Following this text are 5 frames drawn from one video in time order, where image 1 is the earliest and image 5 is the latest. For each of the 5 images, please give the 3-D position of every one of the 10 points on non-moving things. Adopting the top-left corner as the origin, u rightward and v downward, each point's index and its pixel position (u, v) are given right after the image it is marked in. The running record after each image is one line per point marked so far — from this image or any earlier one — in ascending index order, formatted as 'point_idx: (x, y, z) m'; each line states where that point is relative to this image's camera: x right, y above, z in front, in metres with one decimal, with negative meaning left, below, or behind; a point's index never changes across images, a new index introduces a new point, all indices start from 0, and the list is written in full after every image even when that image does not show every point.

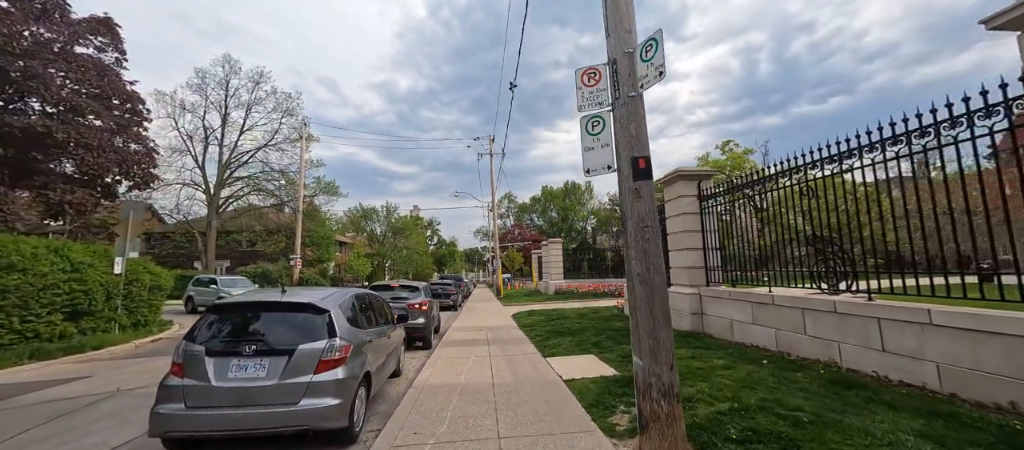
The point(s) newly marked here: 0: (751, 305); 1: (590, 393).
0: (+4.0, -1.3, +6.3) m
1: (+0.9, -2.0, +4.4) m
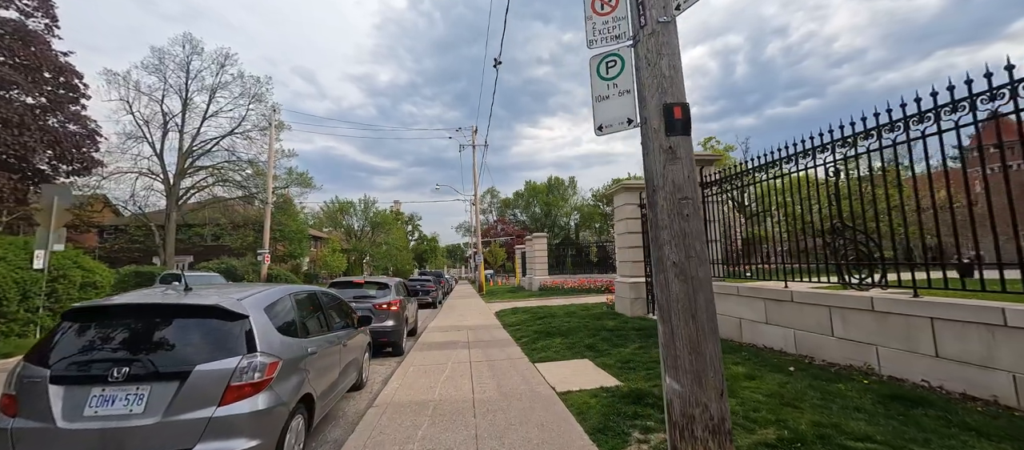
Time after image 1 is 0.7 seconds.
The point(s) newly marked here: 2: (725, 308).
0: (+3.8, -1.2, +5.7) m
1: (+0.8, -1.8, +3.5) m
2: (+3.7, -1.5, +6.6) m
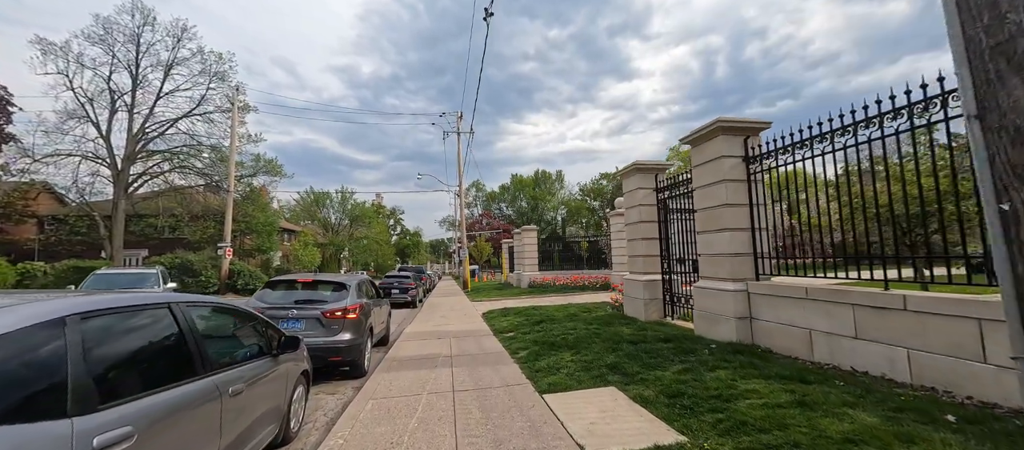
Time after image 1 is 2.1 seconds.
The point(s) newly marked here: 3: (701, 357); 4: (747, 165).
0: (+3.8, -0.9, +4.2) m
1: (+0.8, -1.6, +2.0) m
2: (+3.7, -1.2, +5.1) m
3: (+2.4, -1.7, +4.8) m
4: (+3.6, +0.9, +5.8) m
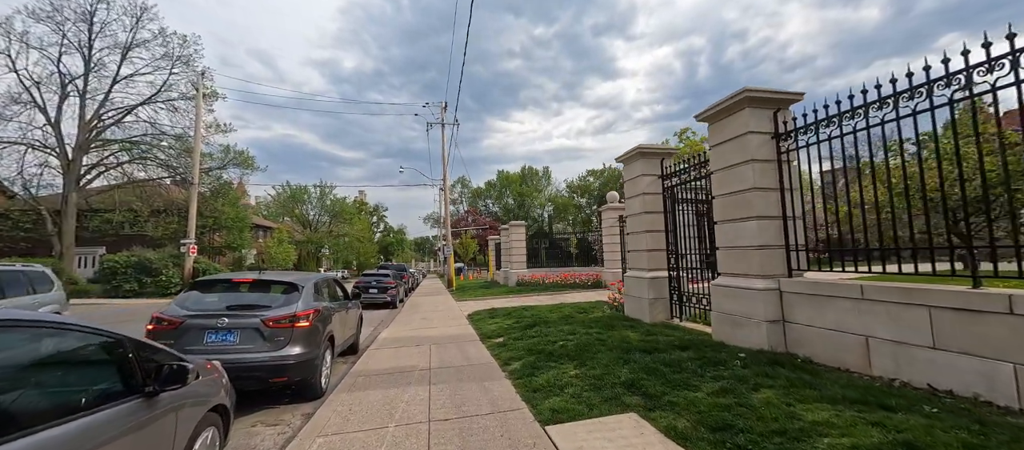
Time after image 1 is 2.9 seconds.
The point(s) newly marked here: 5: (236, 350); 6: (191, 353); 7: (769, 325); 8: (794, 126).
0: (+3.7, -0.8, +3.4) m
1: (+0.9, -1.4, +1.1) m
2: (+3.6, -1.1, +4.3) m
3: (+2.3, -1.5, +3.9) m
4: (+3.5, +1.1, +5.0) m
5: (-3.1, -1.4, +4.3) m
6: (-3.7, -1.5, +4.3) m
7: (+3.2, -1.2, +4.7) m
8: (+3.6, +1.3, +4.7) m
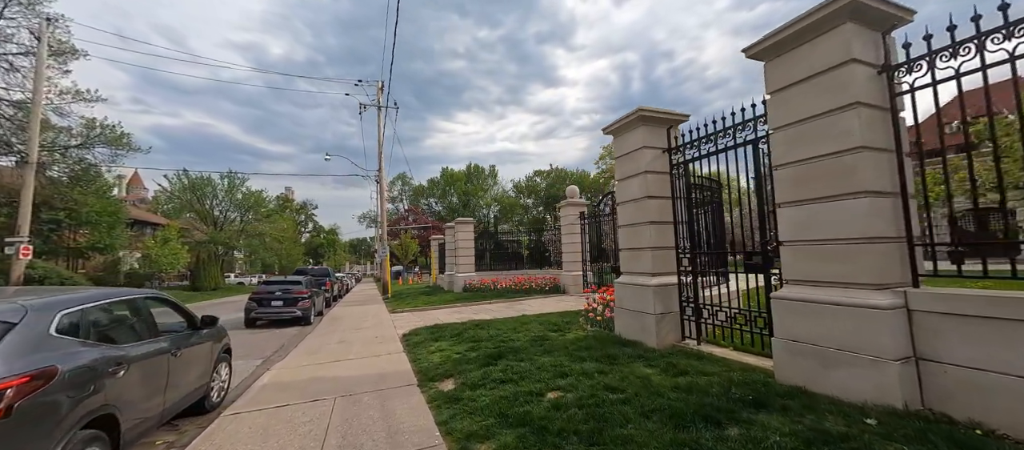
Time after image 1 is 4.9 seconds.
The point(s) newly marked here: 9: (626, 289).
0: (+3.7, -0.6, +1.7) m
1: (+1.2, -1.2, -1.1) m
2: (+3.4, -0.9, +2.6) m
3: (+2.2, -1.3, +2.0) m
4: (+3.2, +1.3, +3.2) m
5: (-3.3, -1.2, +1.5) m
6: (-3.8, -1.2, +1.4) m
7: (+3.0, -1.1, +2.9) m
8: (+3.3, +1.4, +3.0) m
9: (+1.8, -1.0, +5.7) m
